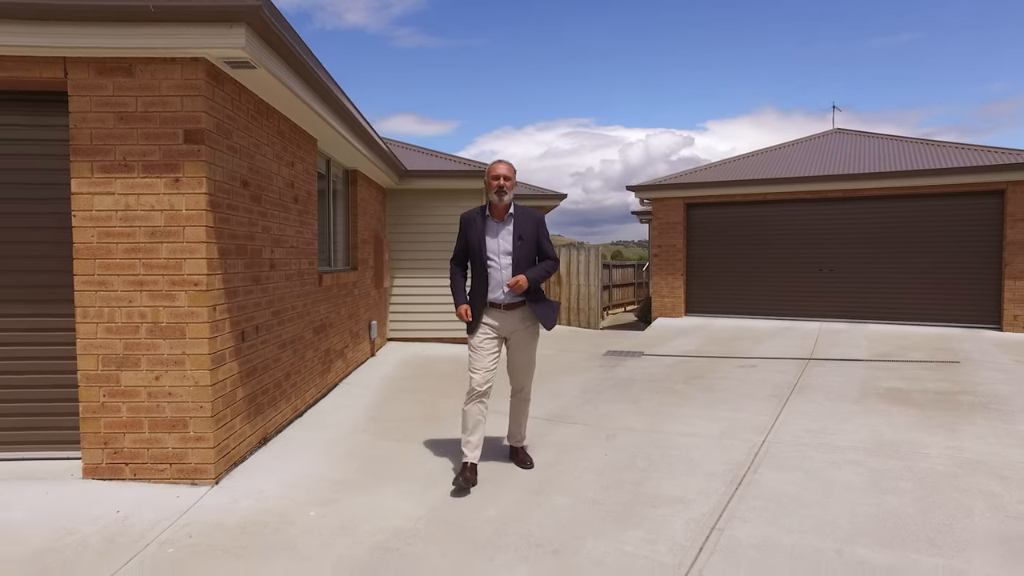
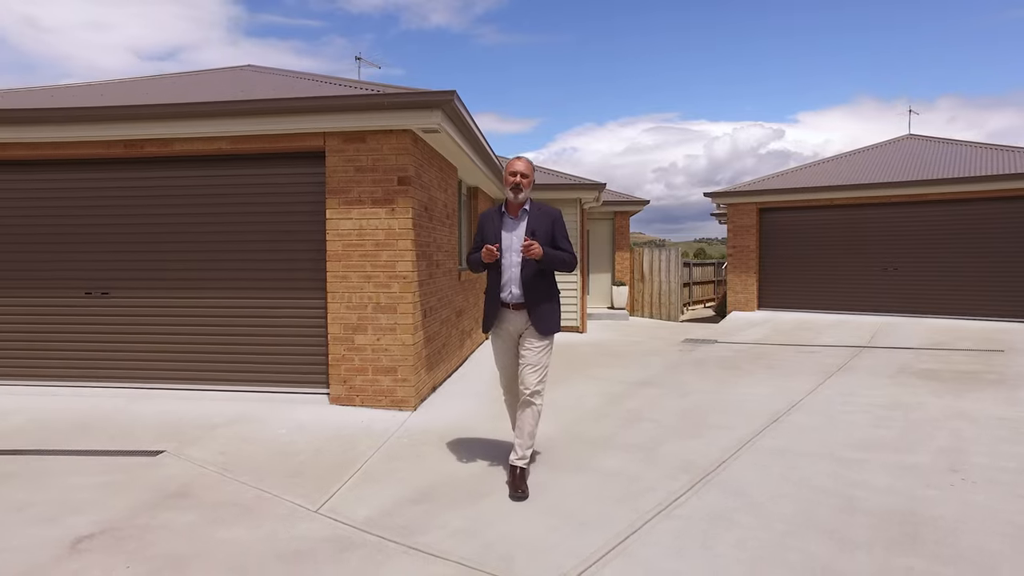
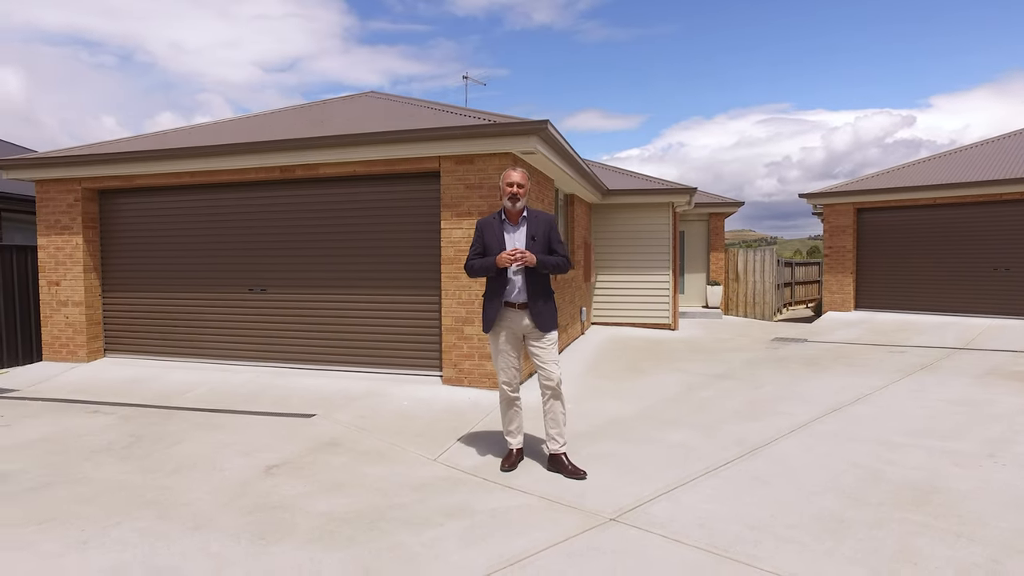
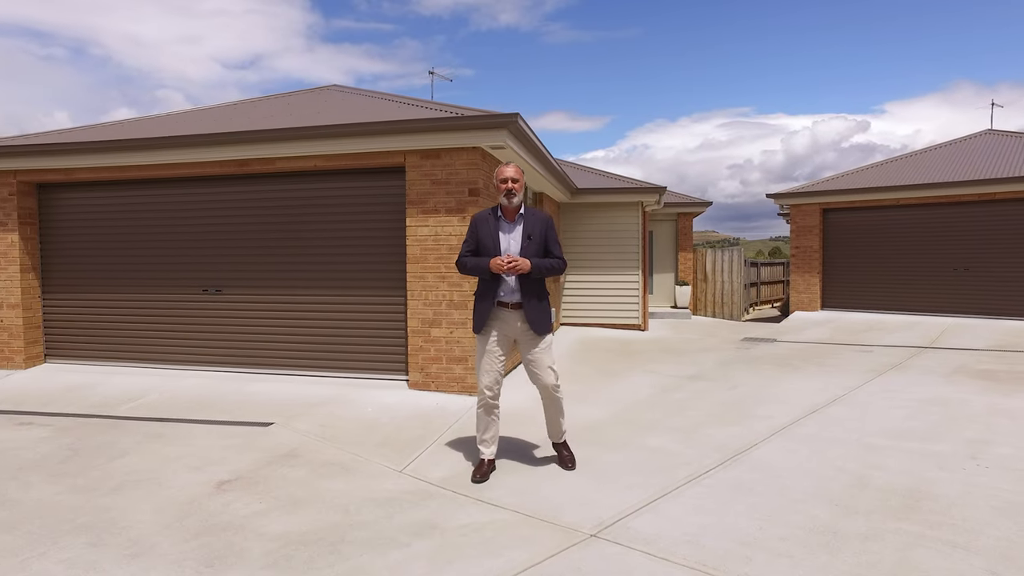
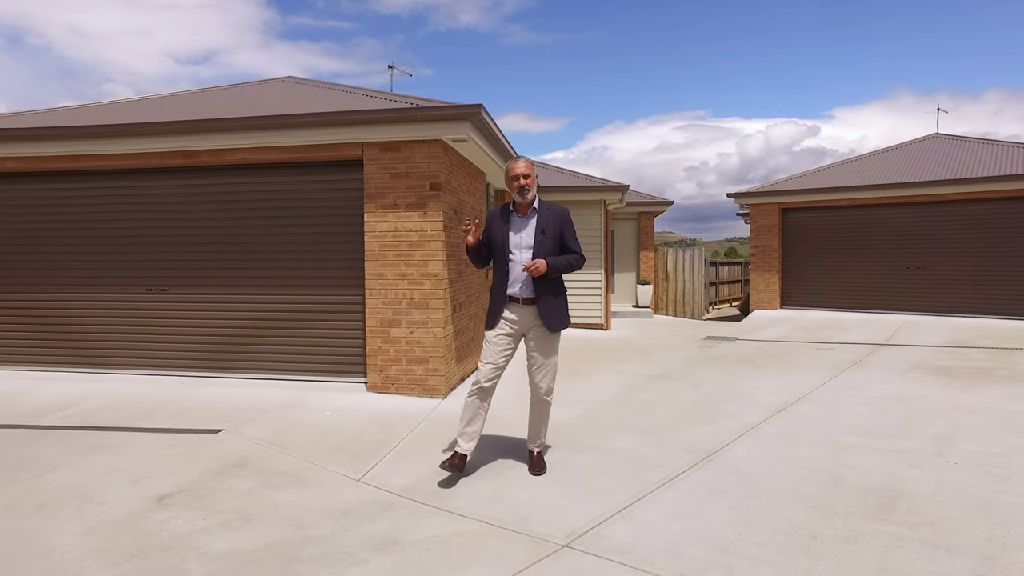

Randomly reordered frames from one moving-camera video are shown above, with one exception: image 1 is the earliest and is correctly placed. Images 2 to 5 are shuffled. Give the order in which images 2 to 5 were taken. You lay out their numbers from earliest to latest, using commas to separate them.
2, 5, 4, 3
